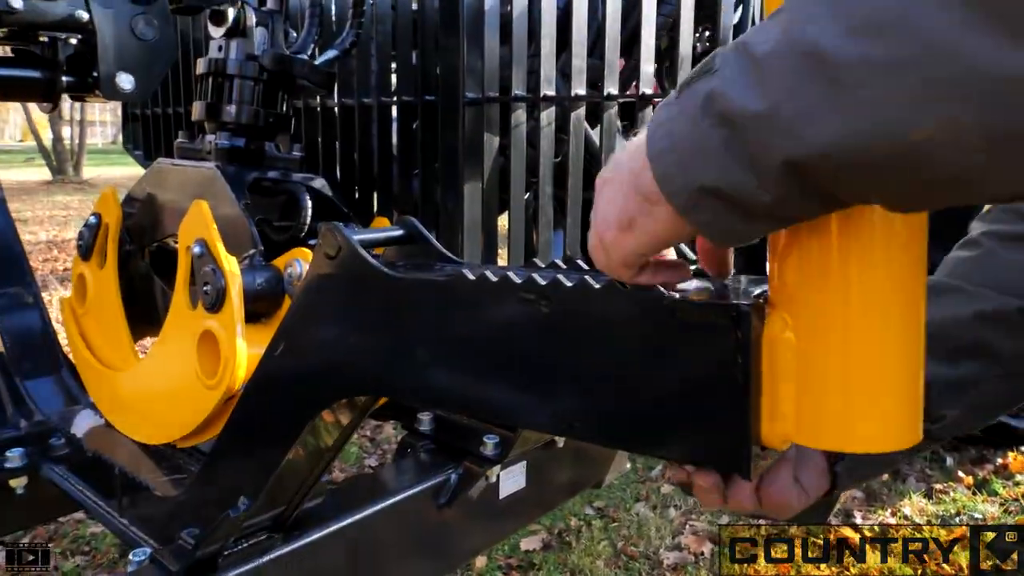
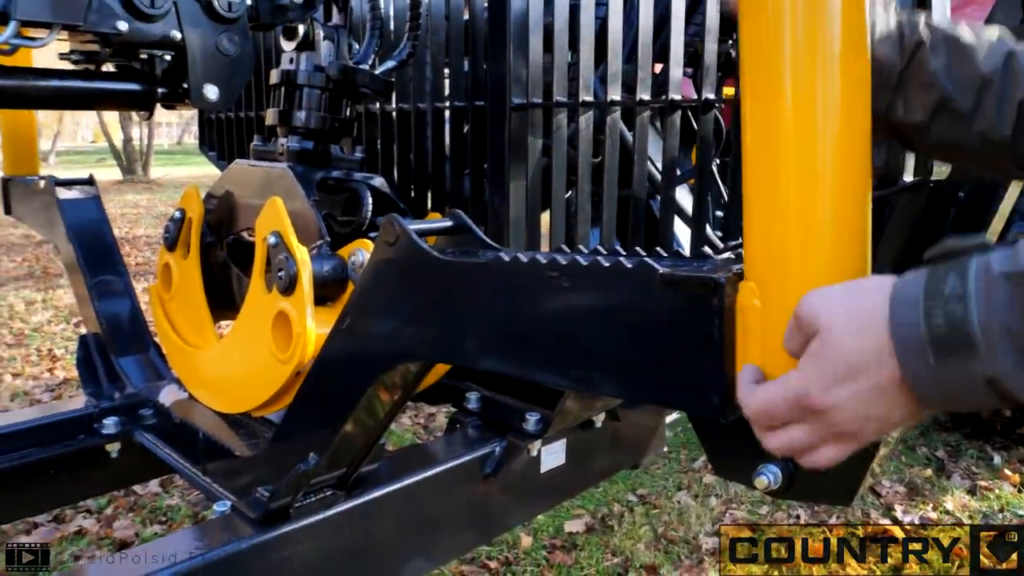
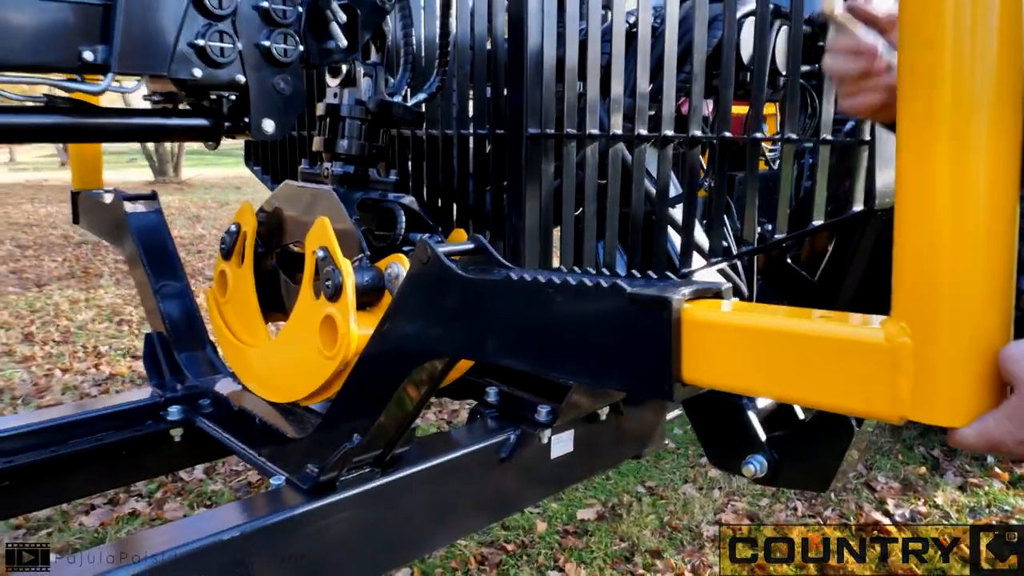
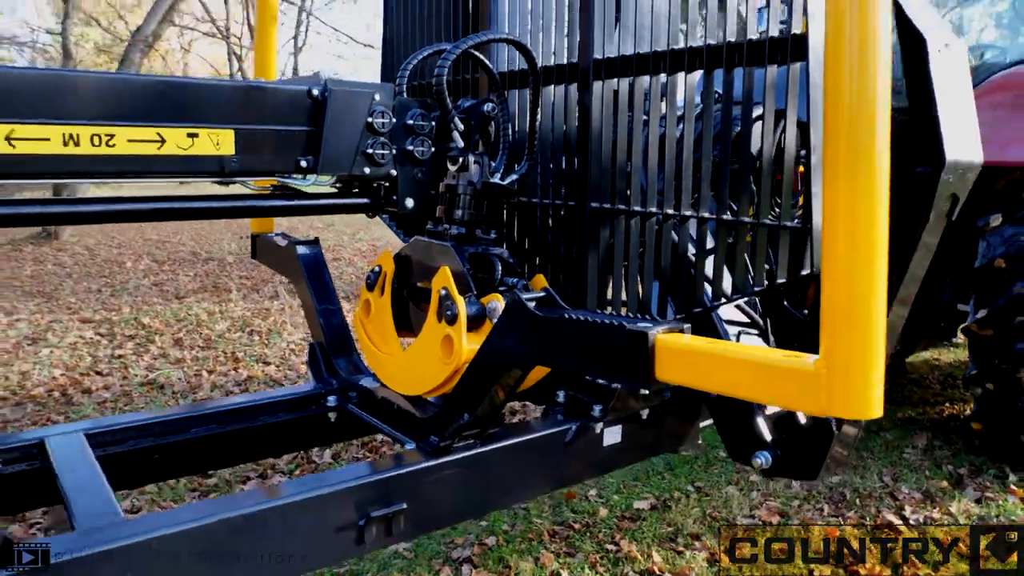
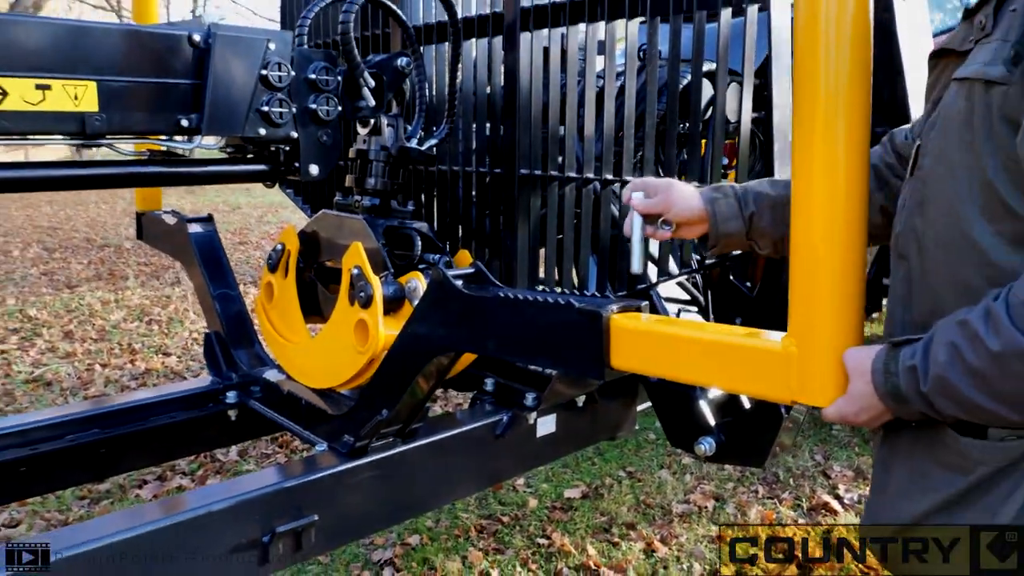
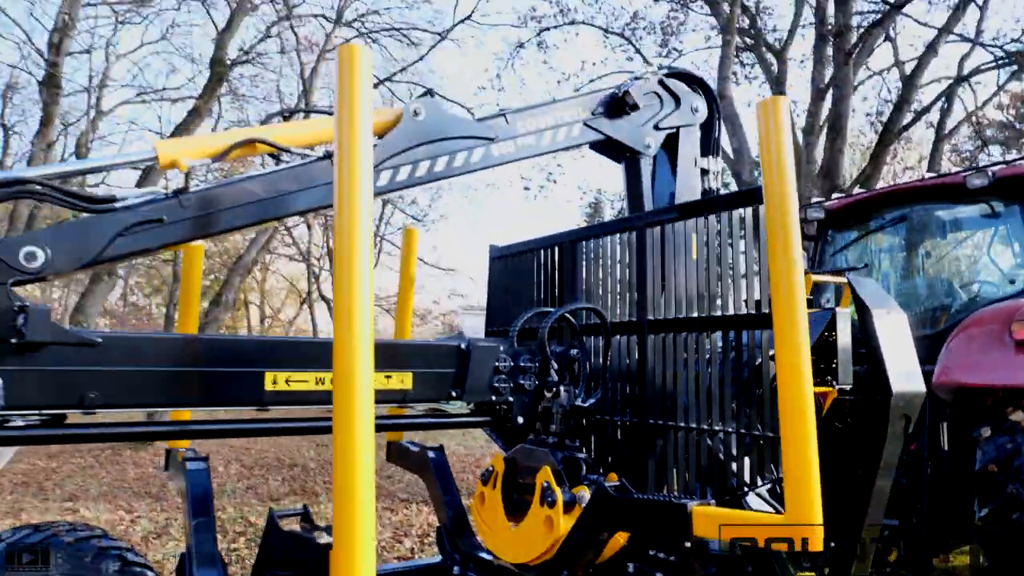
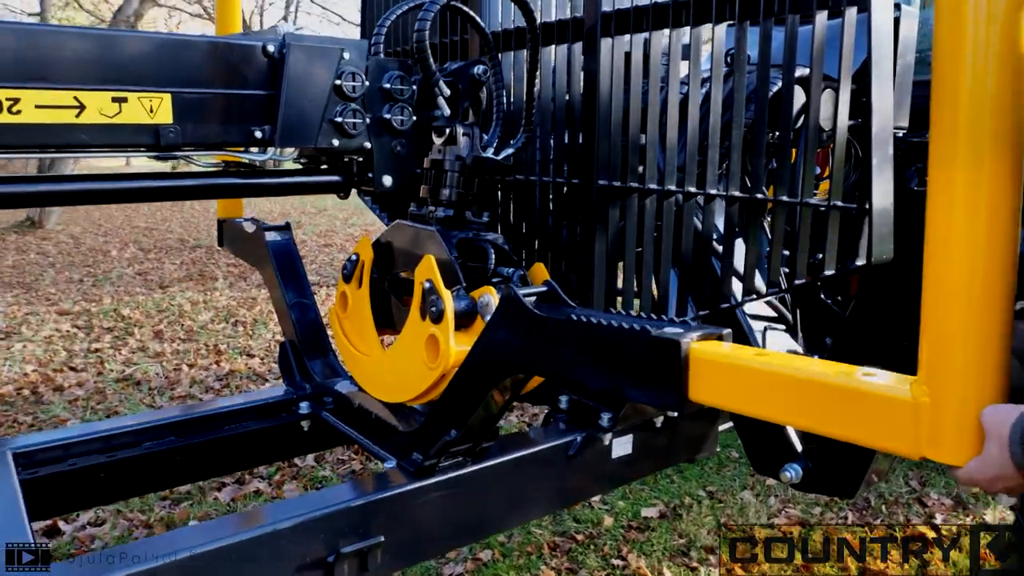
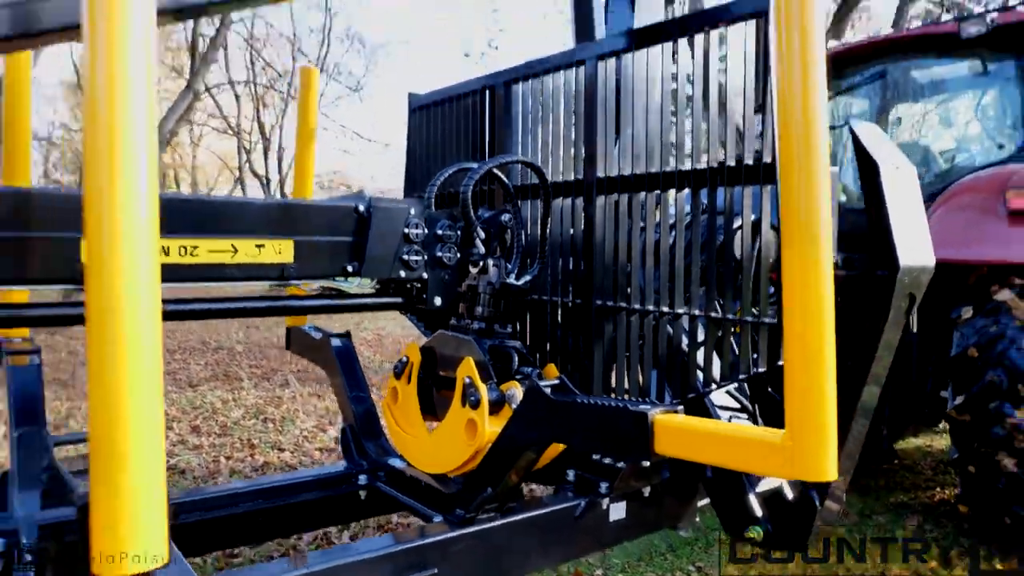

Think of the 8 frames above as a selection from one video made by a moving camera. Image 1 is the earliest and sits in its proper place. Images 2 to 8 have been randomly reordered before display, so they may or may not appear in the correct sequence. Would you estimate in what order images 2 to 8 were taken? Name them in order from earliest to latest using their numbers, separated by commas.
2, 3, 5, 7, 4, 8, 6
